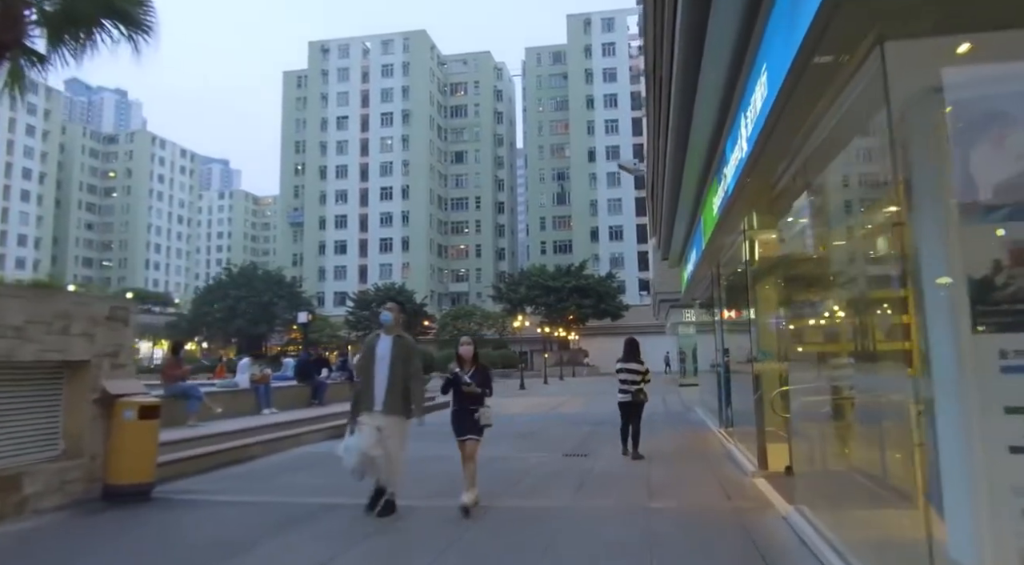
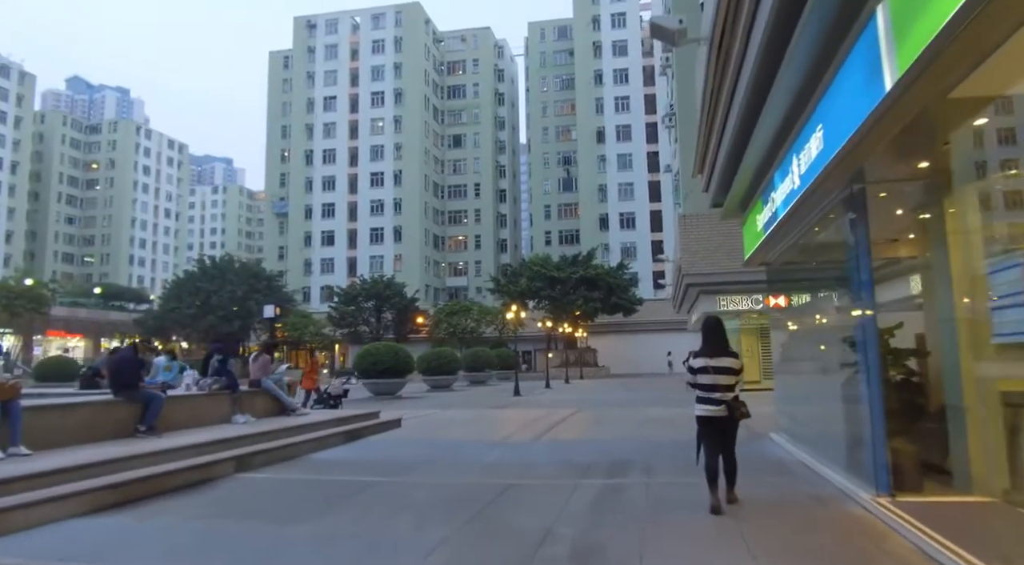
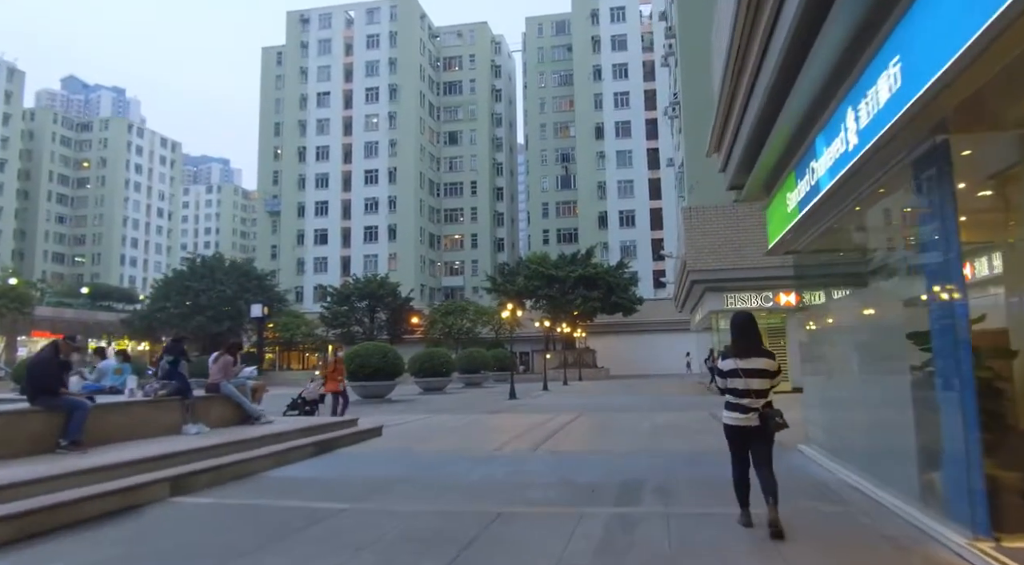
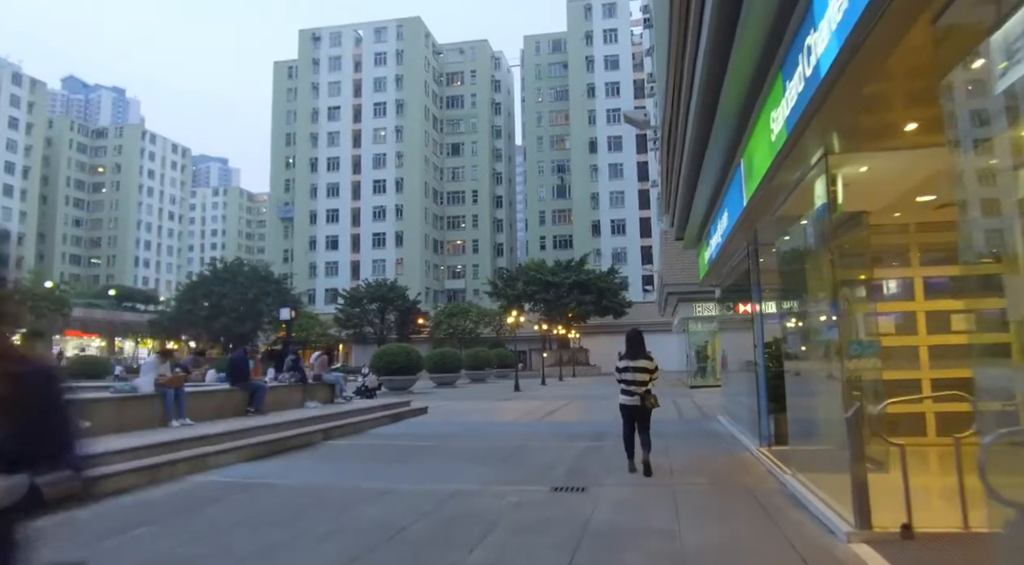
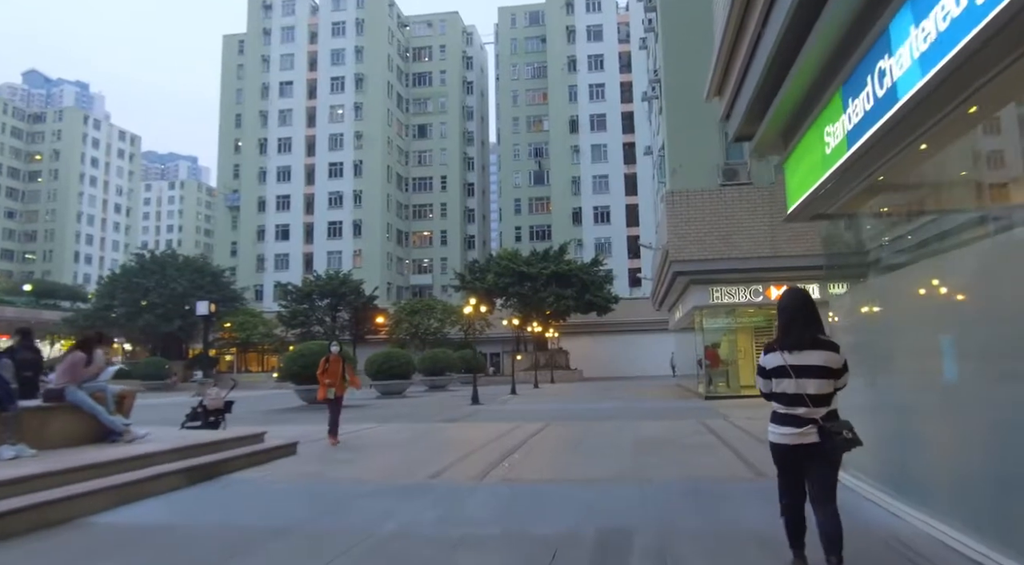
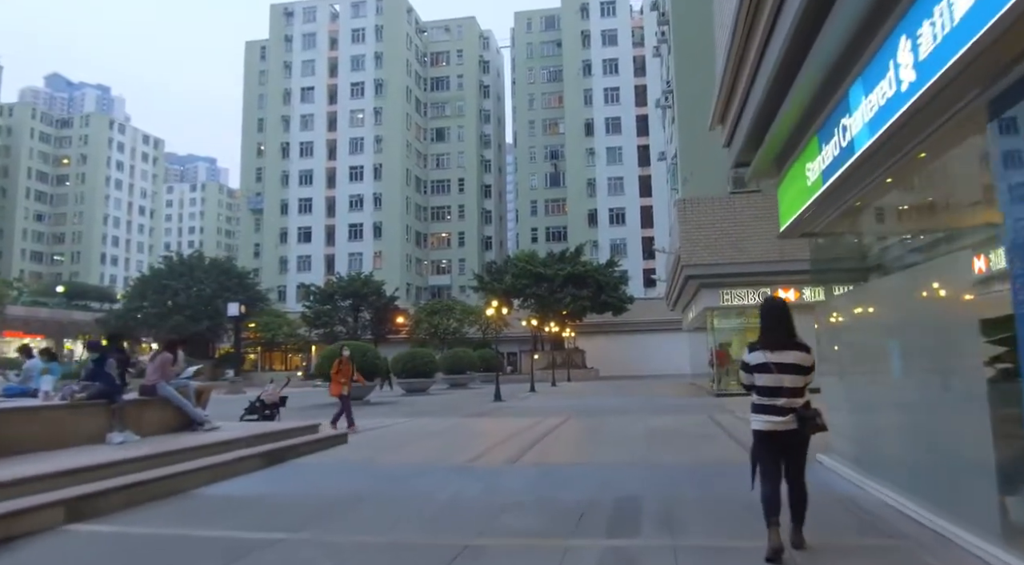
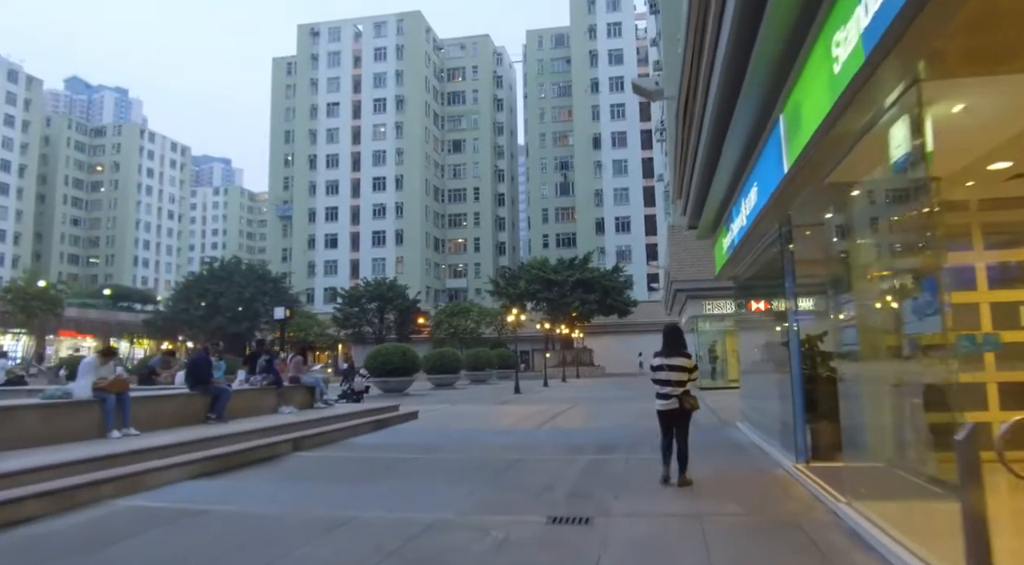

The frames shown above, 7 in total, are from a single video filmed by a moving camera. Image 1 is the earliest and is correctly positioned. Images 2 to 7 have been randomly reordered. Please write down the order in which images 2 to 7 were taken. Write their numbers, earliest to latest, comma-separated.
4, 7, 2, 3, 6, 5
